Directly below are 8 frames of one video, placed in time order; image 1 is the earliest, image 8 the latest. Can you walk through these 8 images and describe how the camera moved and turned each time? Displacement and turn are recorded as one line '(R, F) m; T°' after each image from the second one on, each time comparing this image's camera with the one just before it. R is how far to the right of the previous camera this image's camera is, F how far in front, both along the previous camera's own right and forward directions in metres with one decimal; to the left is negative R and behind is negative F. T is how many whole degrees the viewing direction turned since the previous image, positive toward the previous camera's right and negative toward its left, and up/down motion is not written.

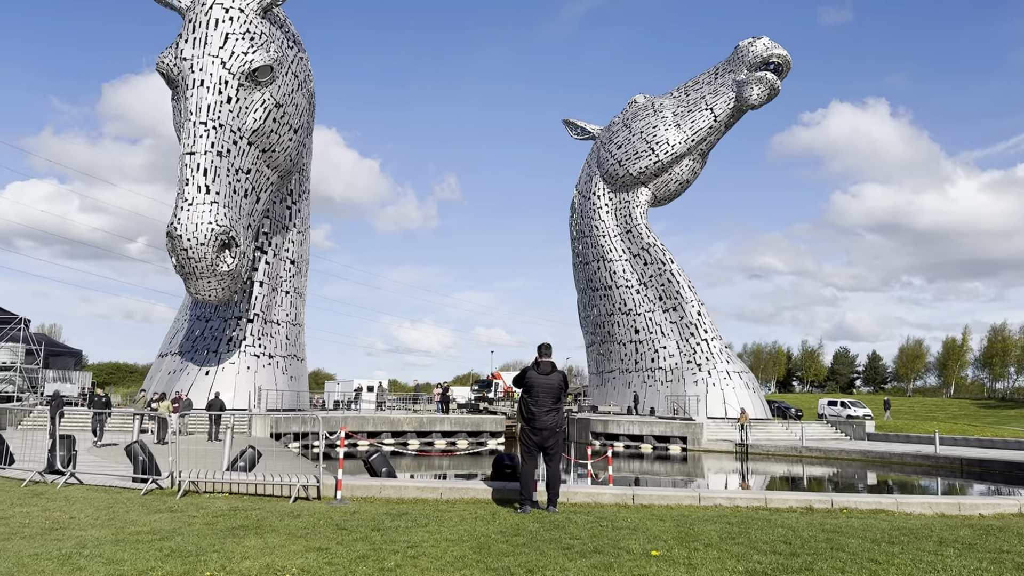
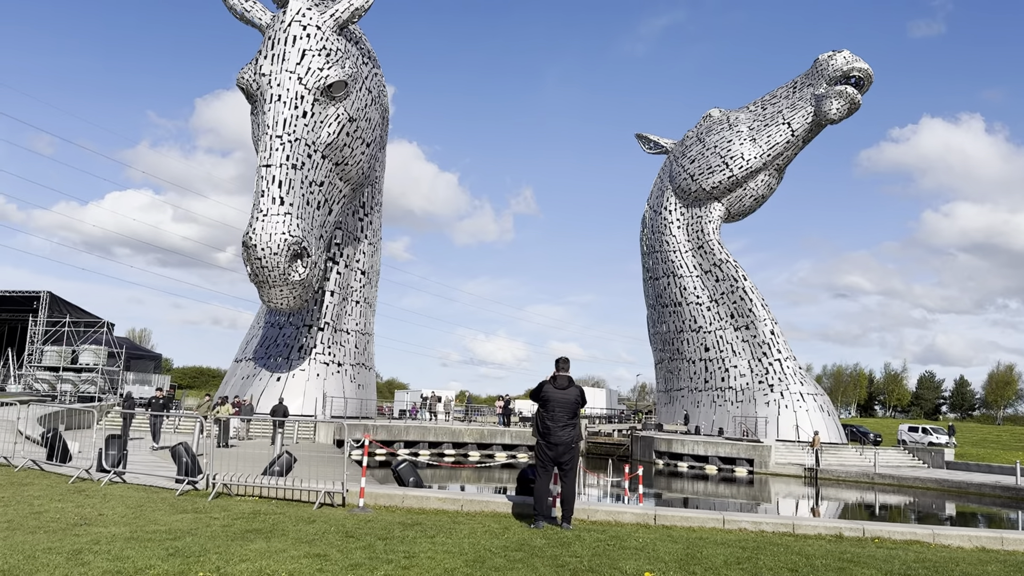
(+0.4, 0.0) m; -5°
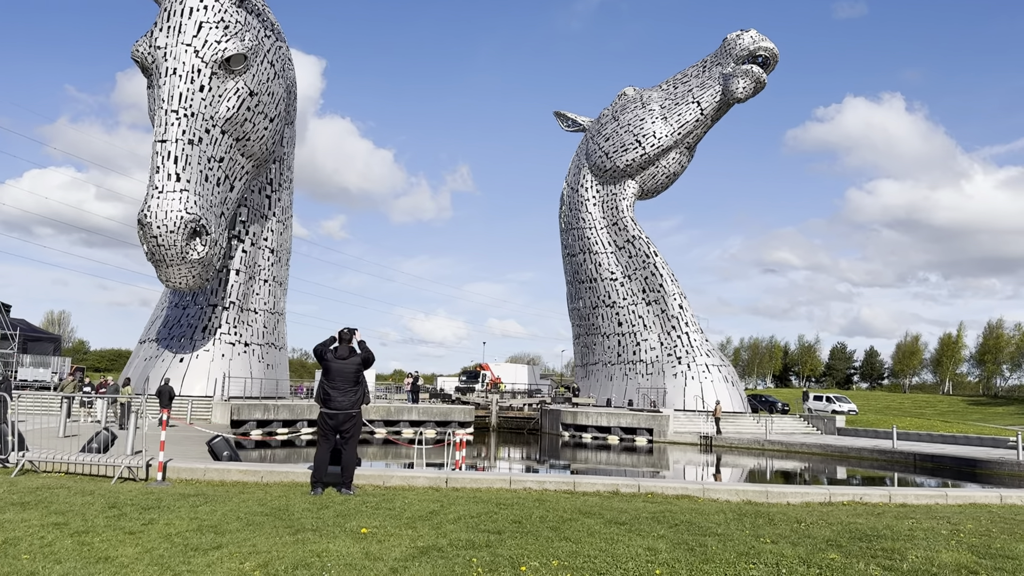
(+1.1, -0.2) m; +4°
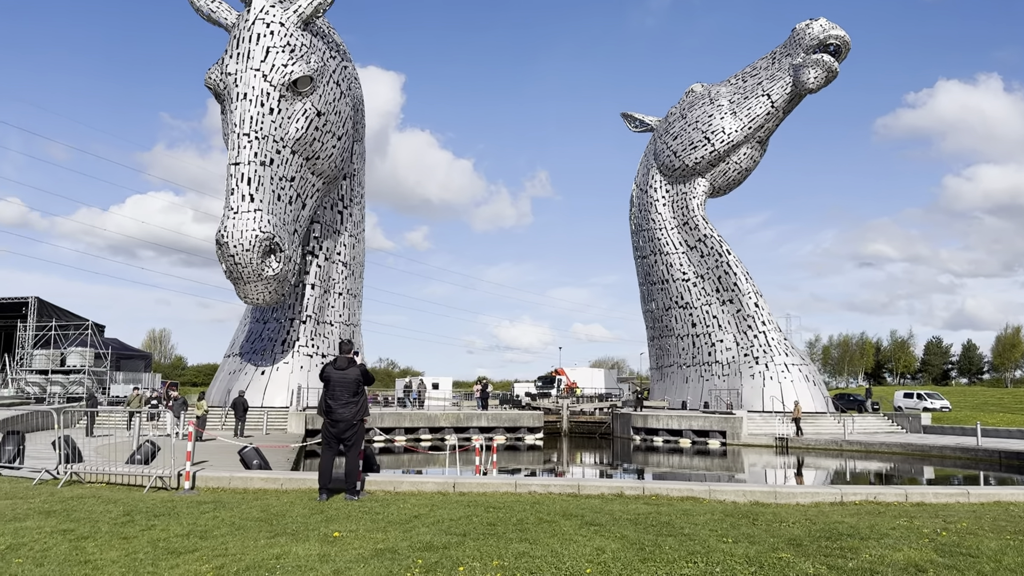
(+0.6, -0.1) m; -6°
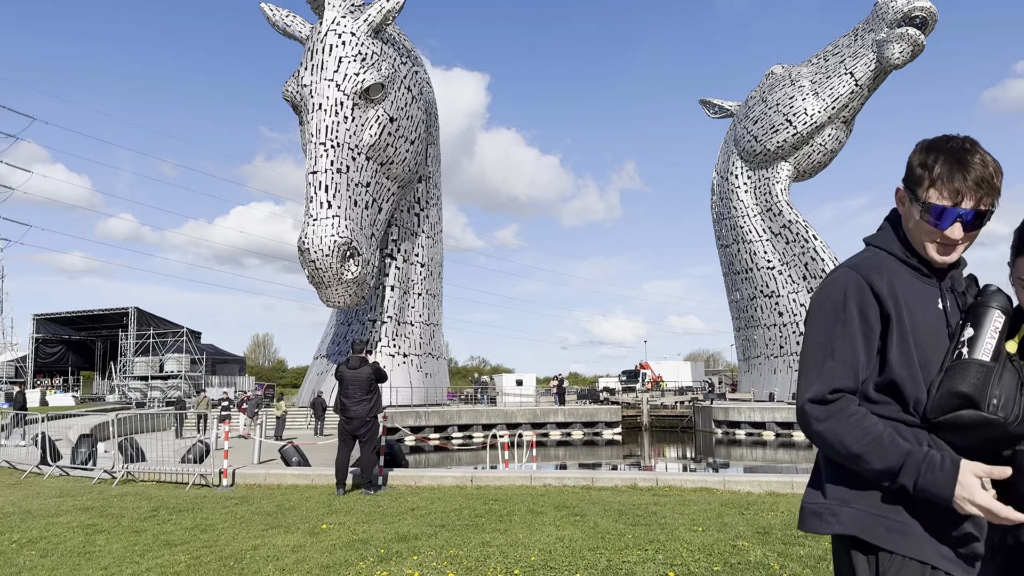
(+0.6, 0.0) m; -6°
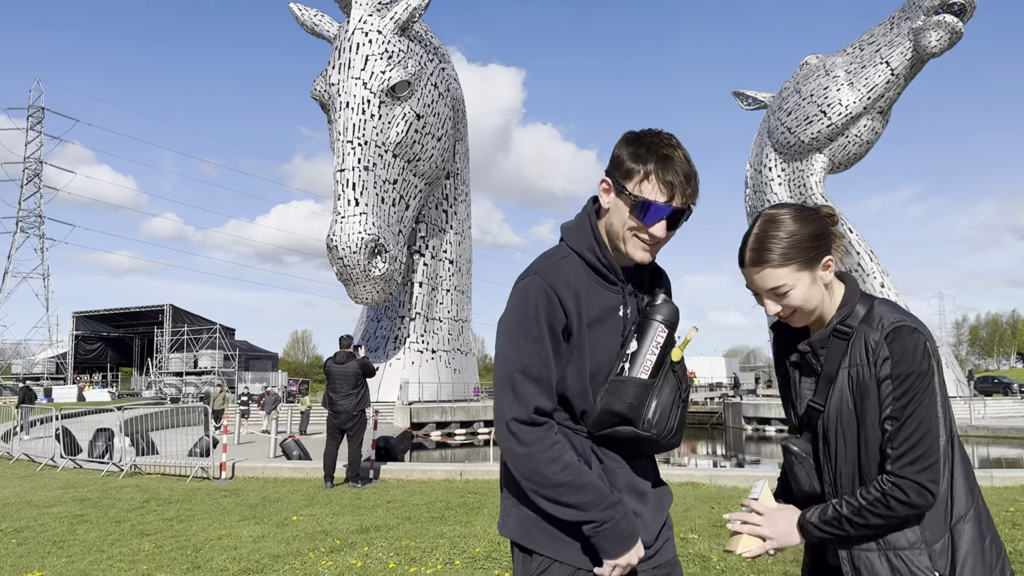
(+0.4, 0.0) m; -2°
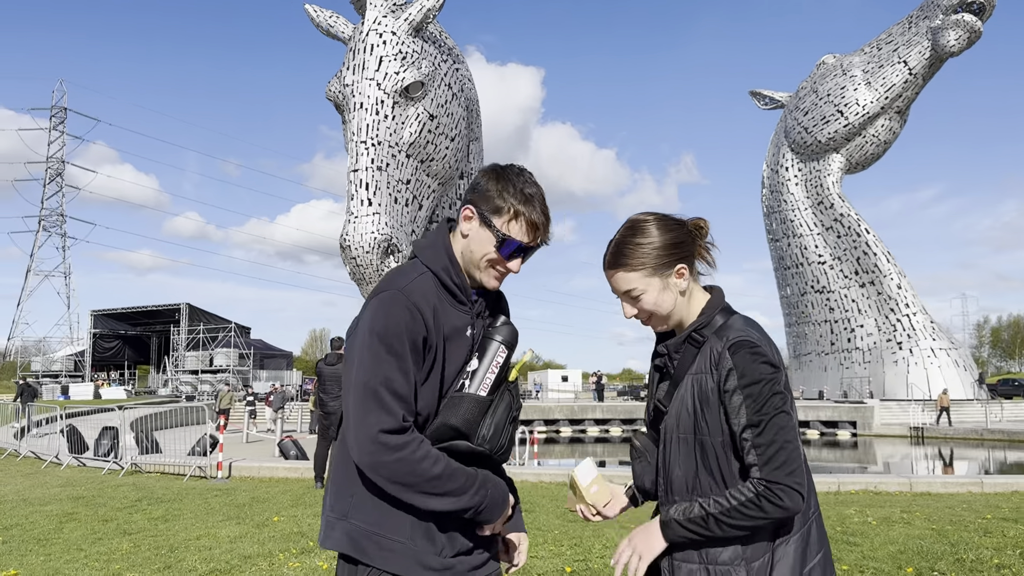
(+0.2, 0.0) m; -1°
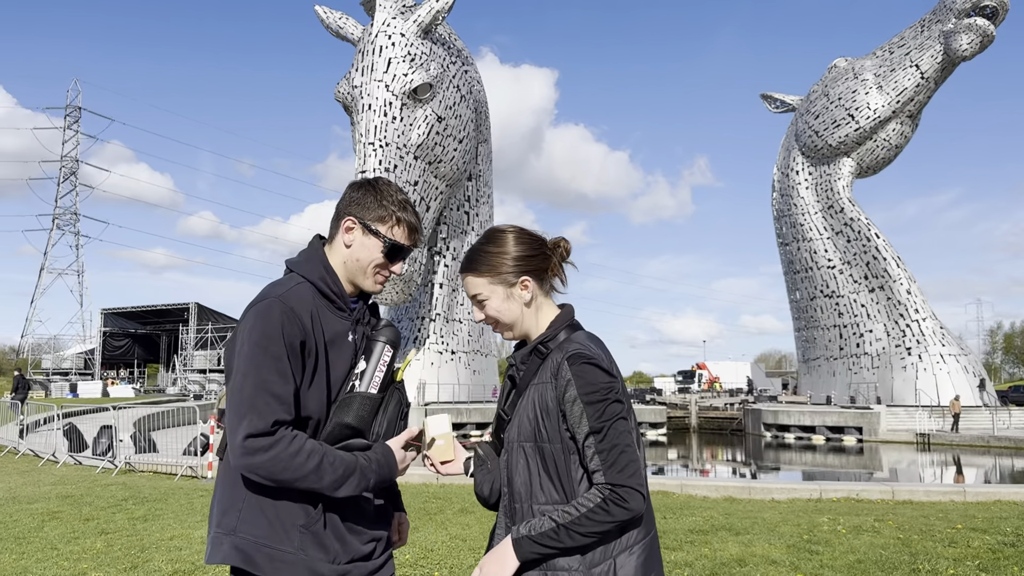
(+0.2, 0.0) m; -1°
